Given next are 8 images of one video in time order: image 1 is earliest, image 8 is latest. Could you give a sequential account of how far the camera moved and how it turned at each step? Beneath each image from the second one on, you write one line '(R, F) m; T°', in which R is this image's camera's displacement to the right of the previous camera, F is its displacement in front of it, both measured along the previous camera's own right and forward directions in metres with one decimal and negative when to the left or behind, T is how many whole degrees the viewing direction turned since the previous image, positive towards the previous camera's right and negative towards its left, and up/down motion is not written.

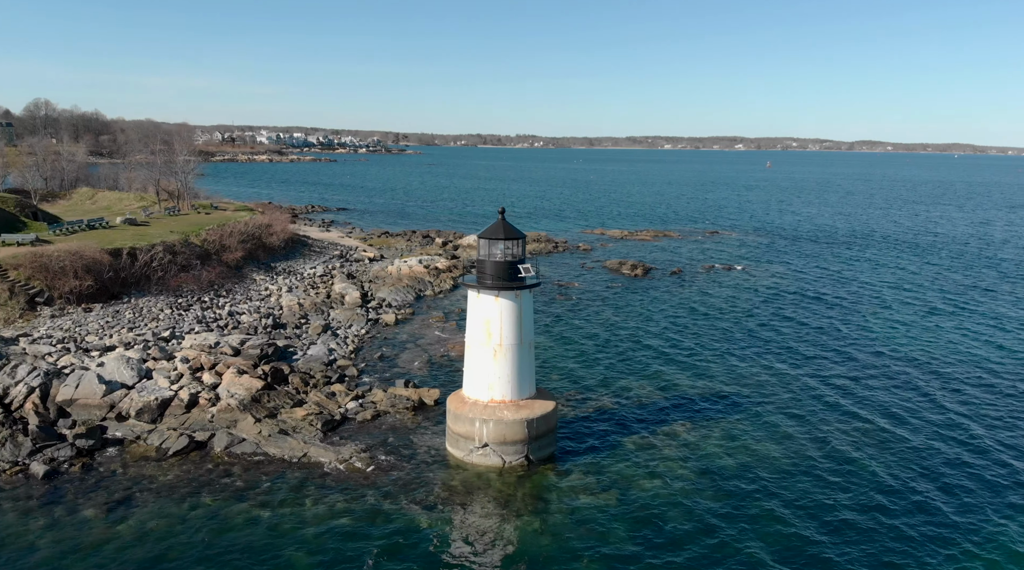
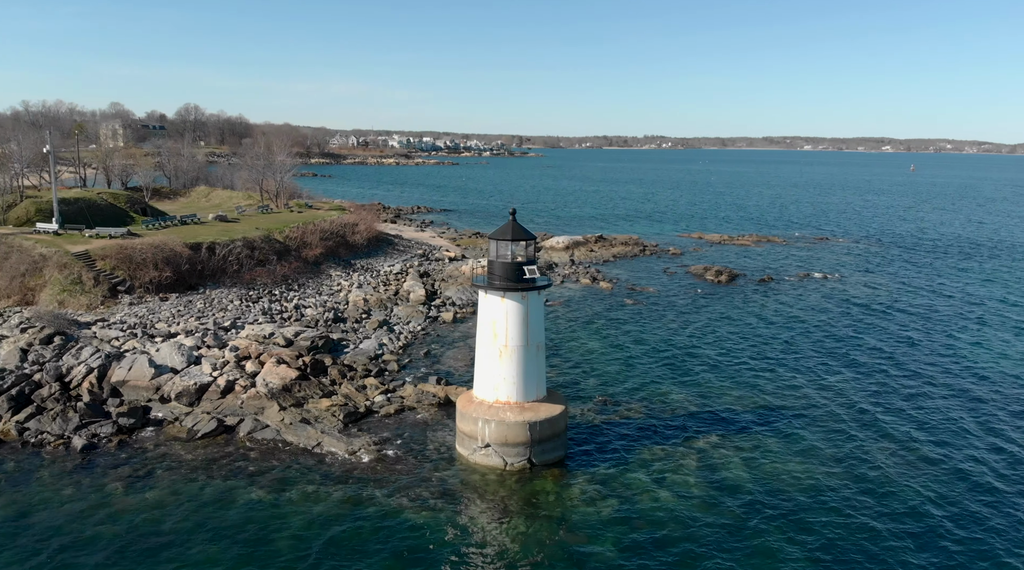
(+3.3, +0.2) m; -9°
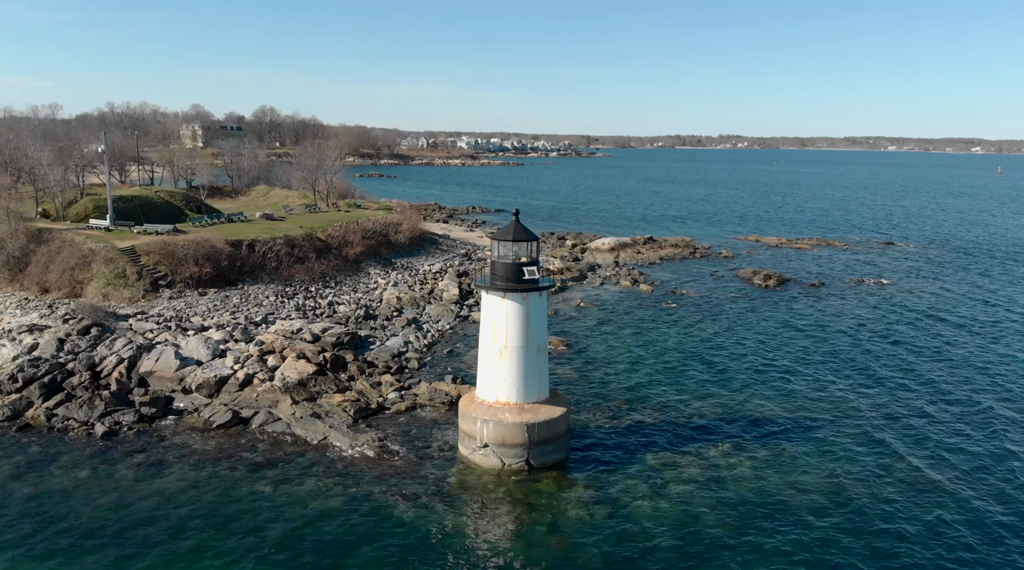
(+1.9, +0.1) m; -5°
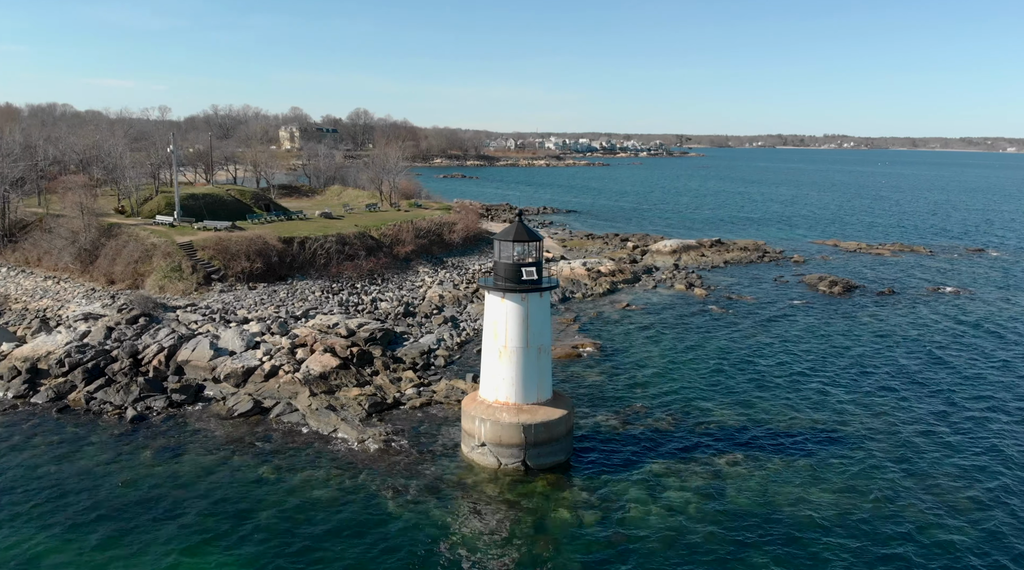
(+2.6, +0.1) m; -7°
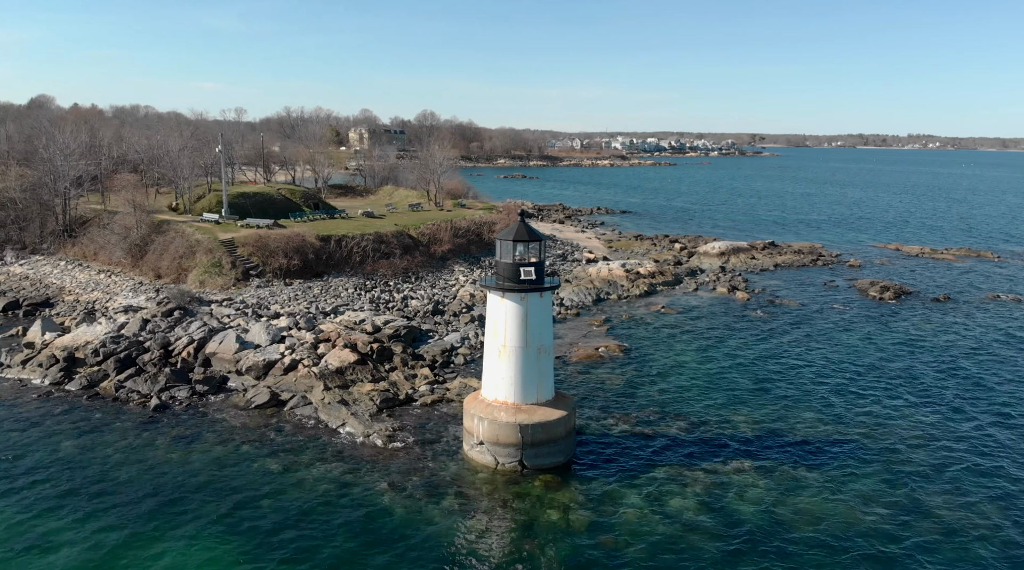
(+2.0, 0.0) m; -5°
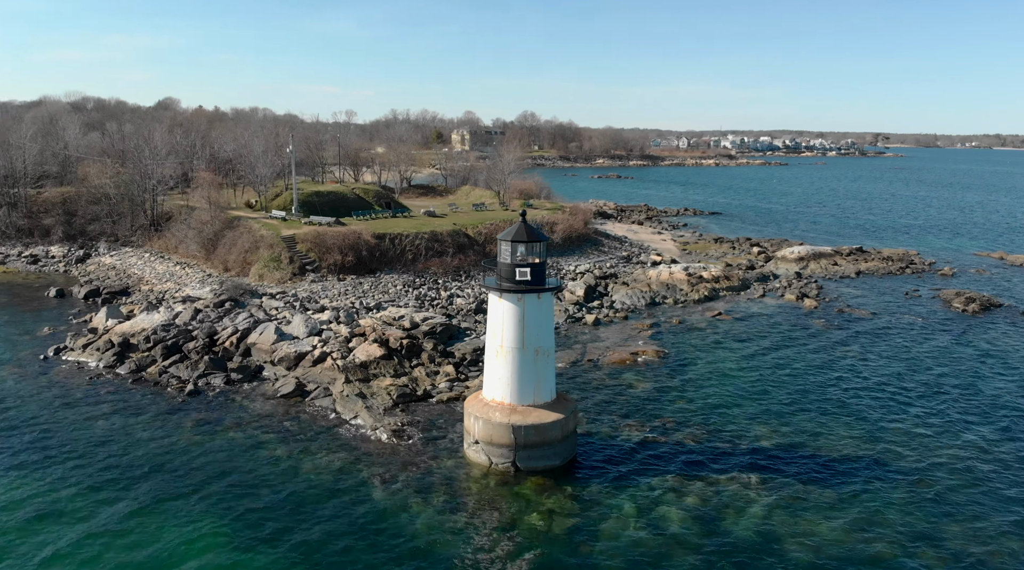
(+3.1, +0.3) m; -8°
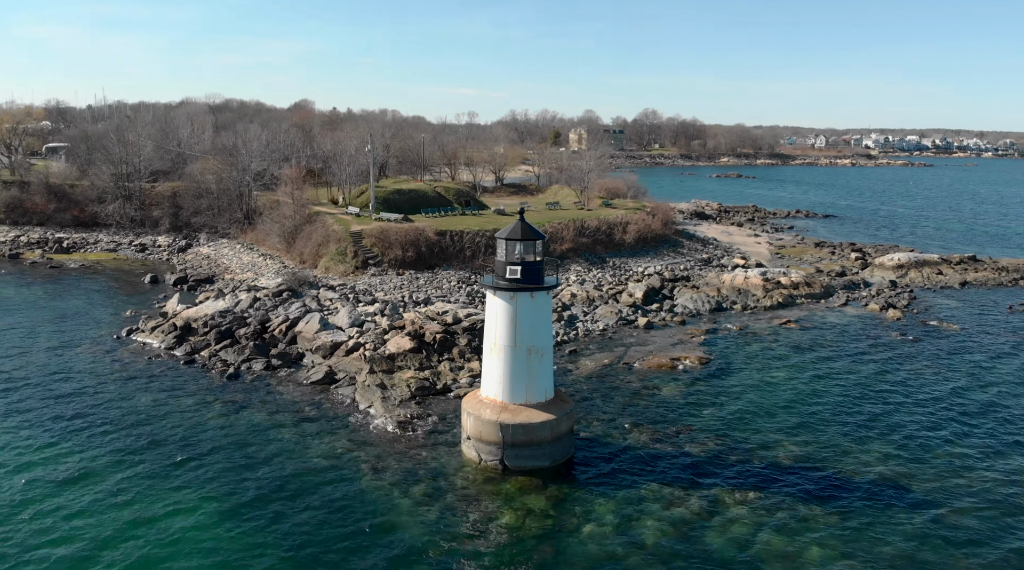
(+3.8, +0.4) m; -10°
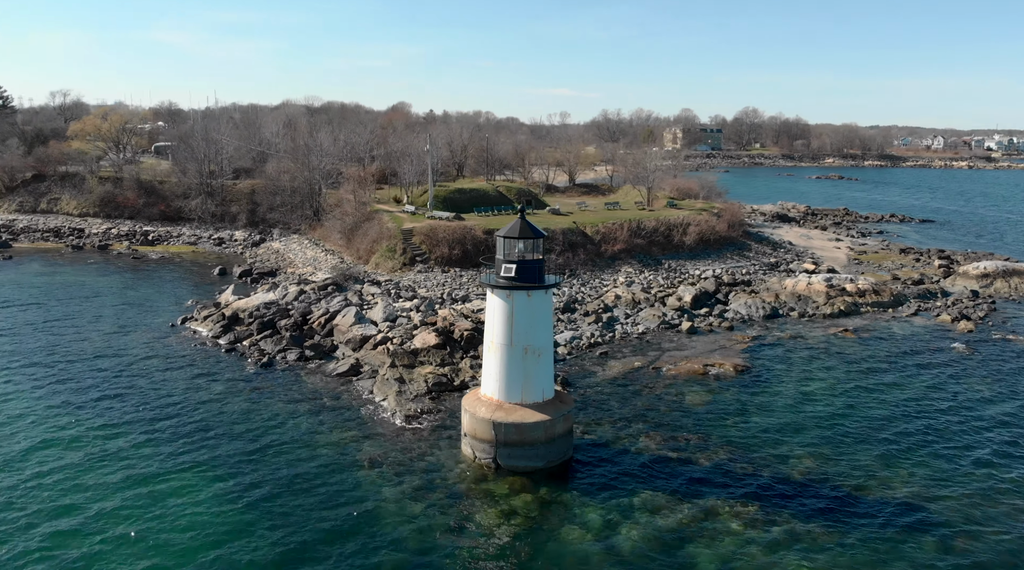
(+2.9, +0.4) m; -8°
